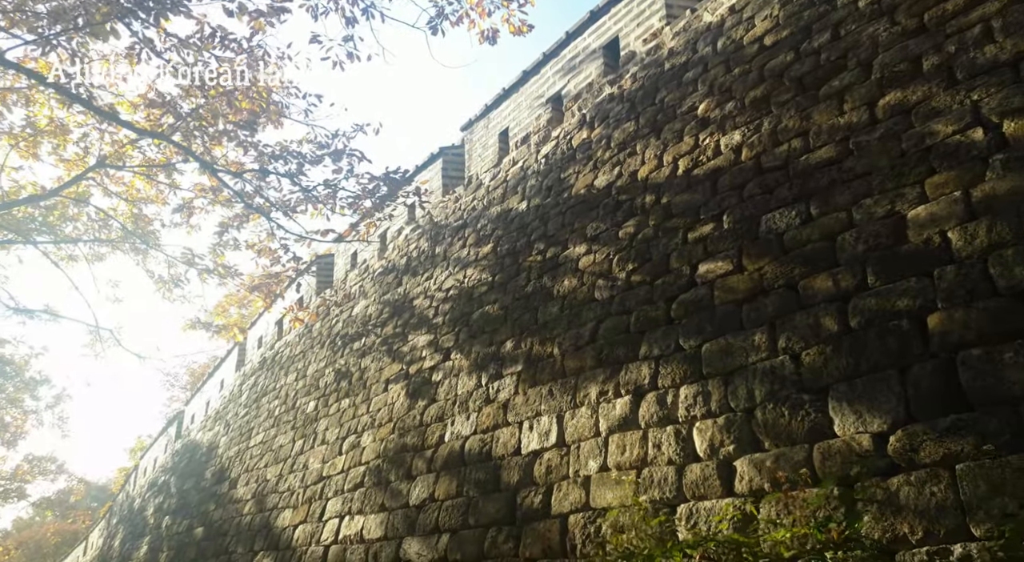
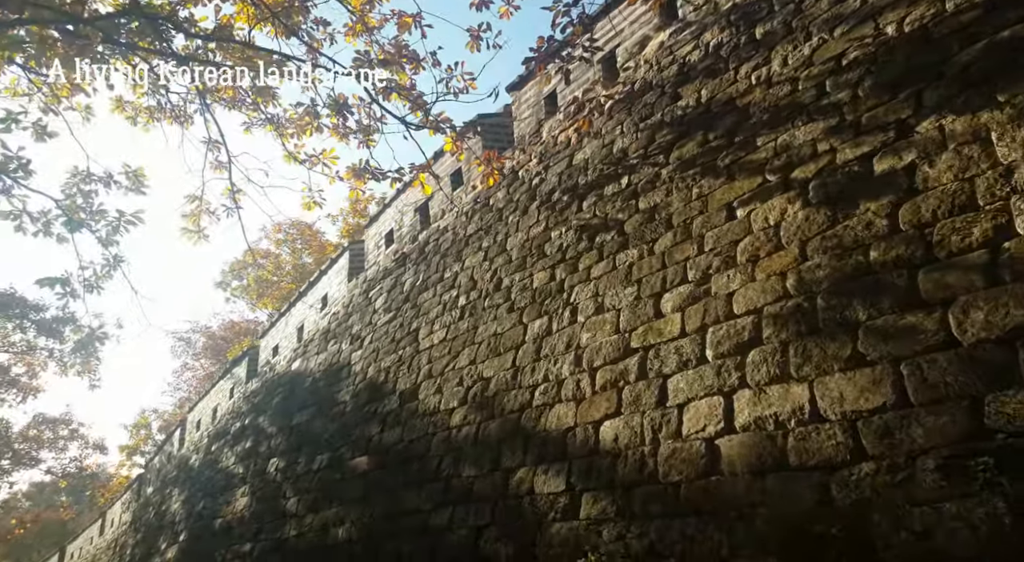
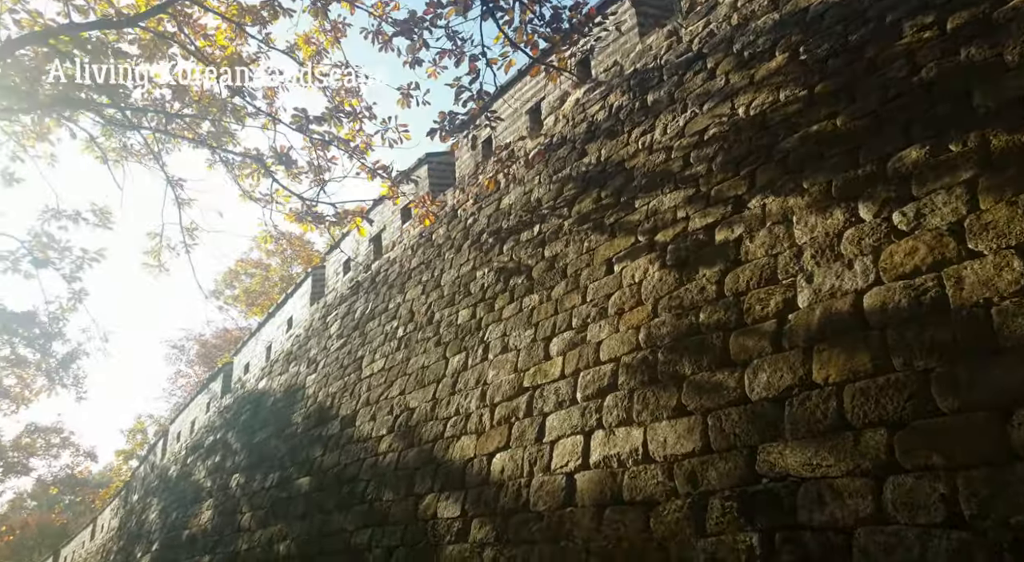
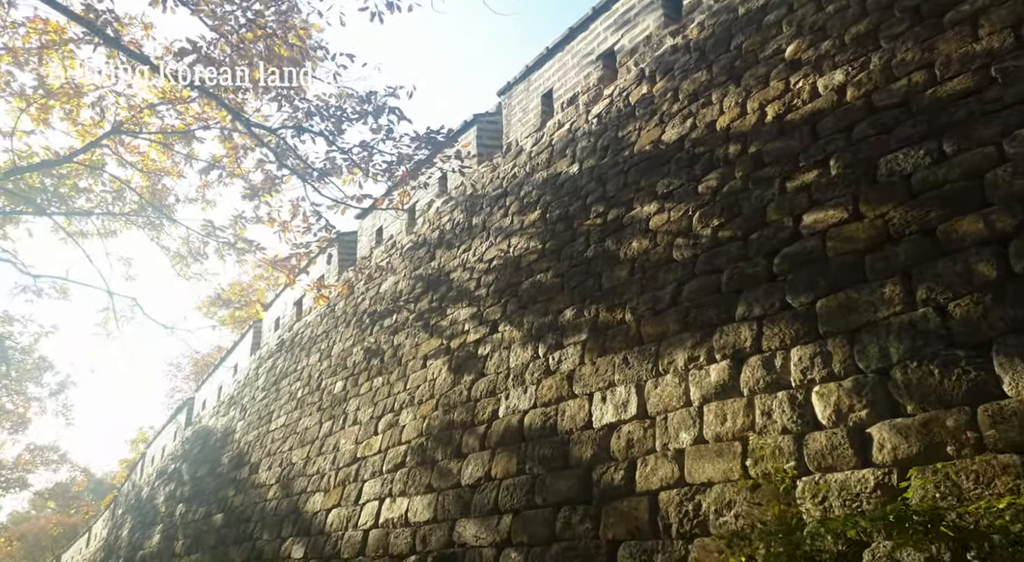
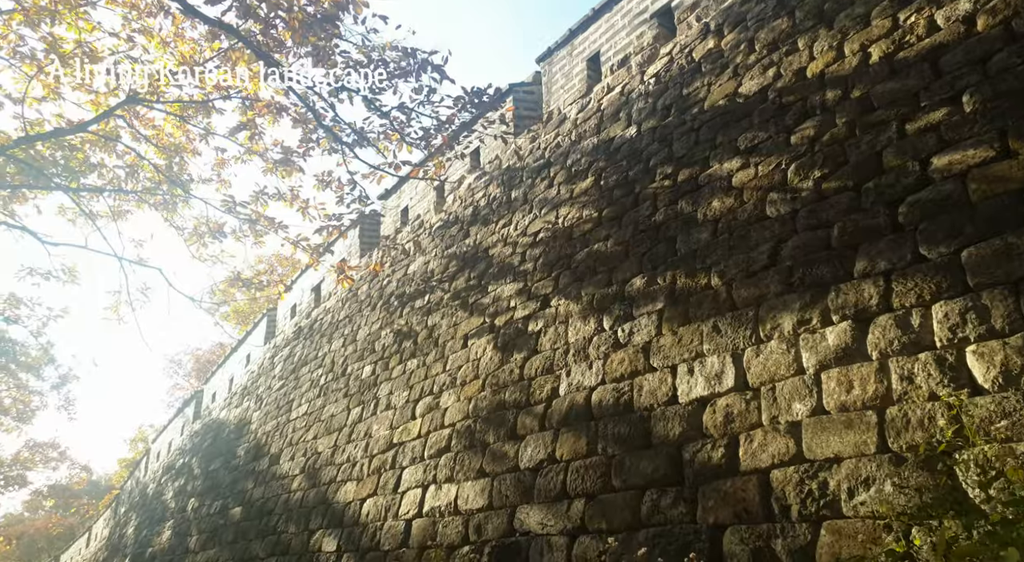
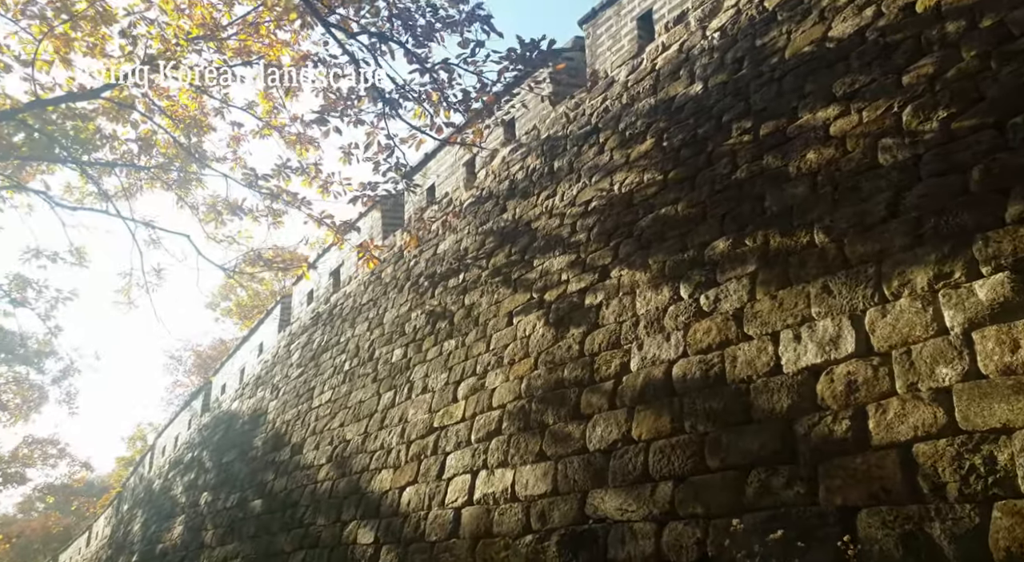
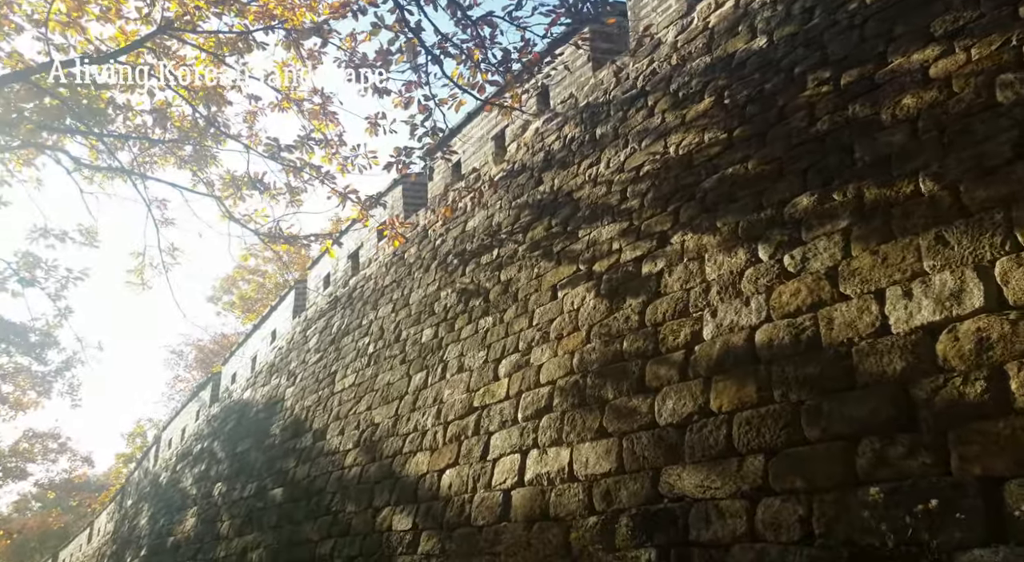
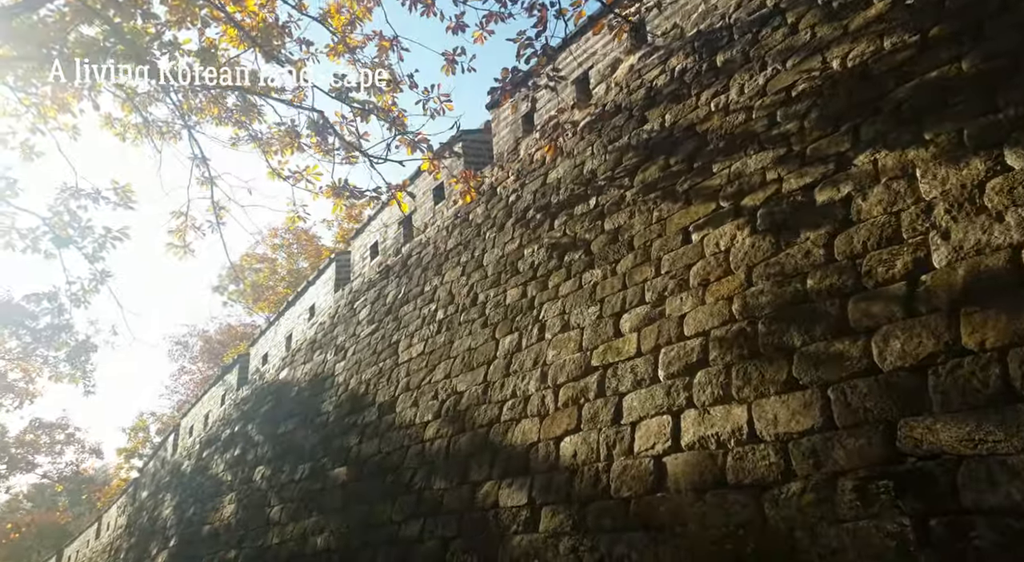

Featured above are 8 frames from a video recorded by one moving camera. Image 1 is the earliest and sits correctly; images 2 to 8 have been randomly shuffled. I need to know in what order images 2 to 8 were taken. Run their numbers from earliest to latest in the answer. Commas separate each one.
4, 5, 6, 7, 3, 8, 2
